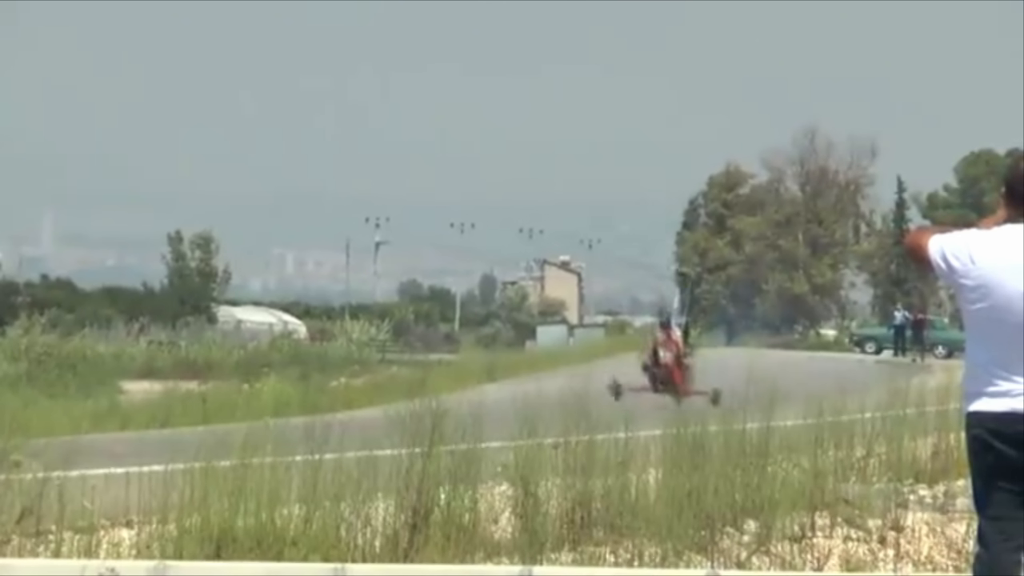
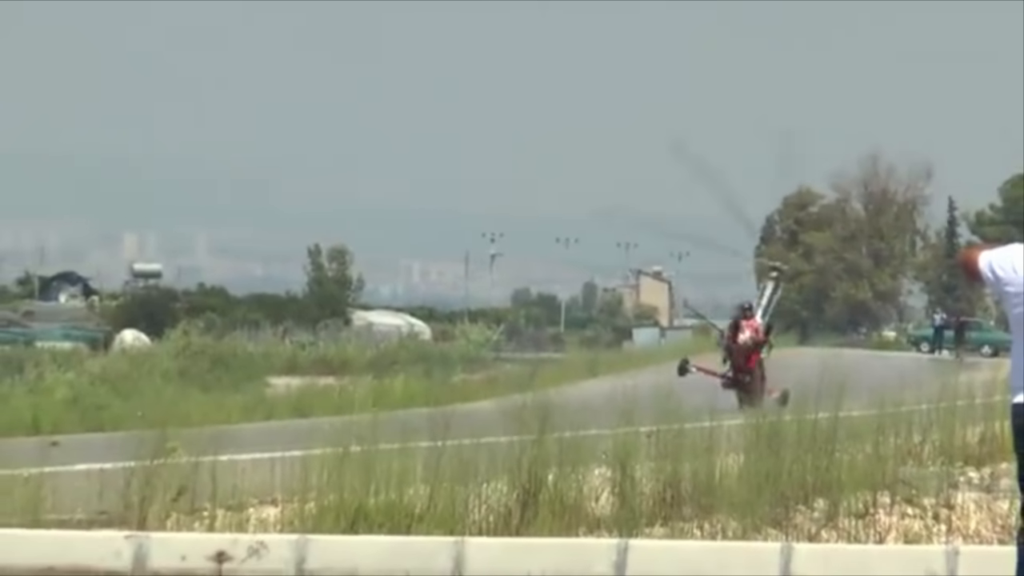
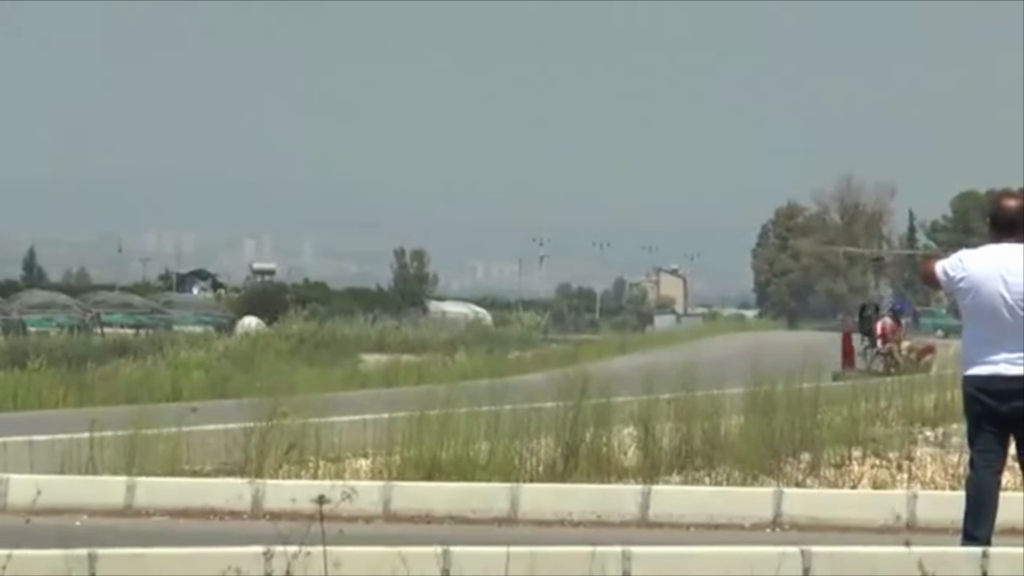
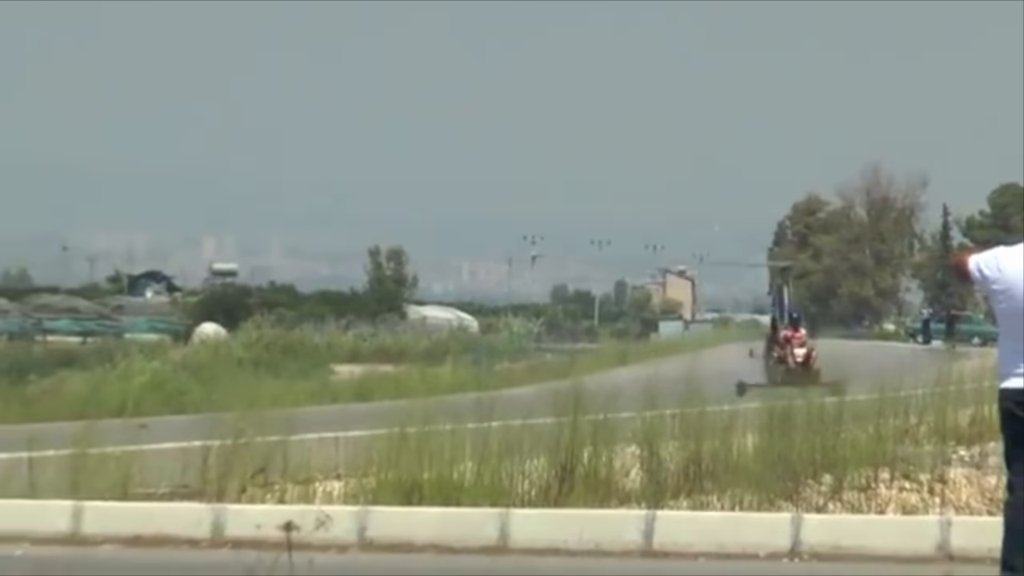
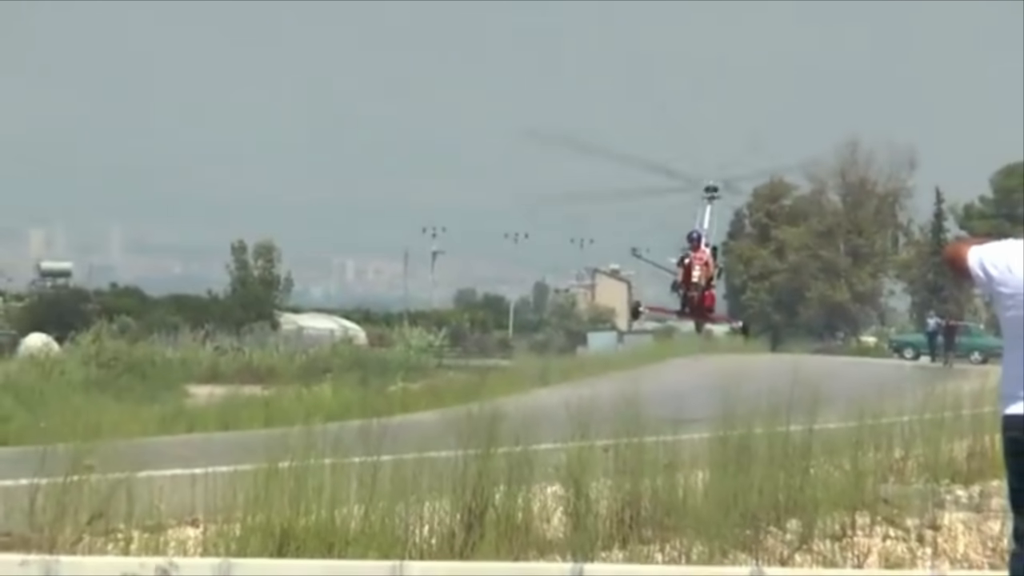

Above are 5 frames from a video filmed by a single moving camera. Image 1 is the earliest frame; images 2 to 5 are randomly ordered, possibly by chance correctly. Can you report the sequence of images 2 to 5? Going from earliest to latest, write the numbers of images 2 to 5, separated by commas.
5, 2, 4, 3
